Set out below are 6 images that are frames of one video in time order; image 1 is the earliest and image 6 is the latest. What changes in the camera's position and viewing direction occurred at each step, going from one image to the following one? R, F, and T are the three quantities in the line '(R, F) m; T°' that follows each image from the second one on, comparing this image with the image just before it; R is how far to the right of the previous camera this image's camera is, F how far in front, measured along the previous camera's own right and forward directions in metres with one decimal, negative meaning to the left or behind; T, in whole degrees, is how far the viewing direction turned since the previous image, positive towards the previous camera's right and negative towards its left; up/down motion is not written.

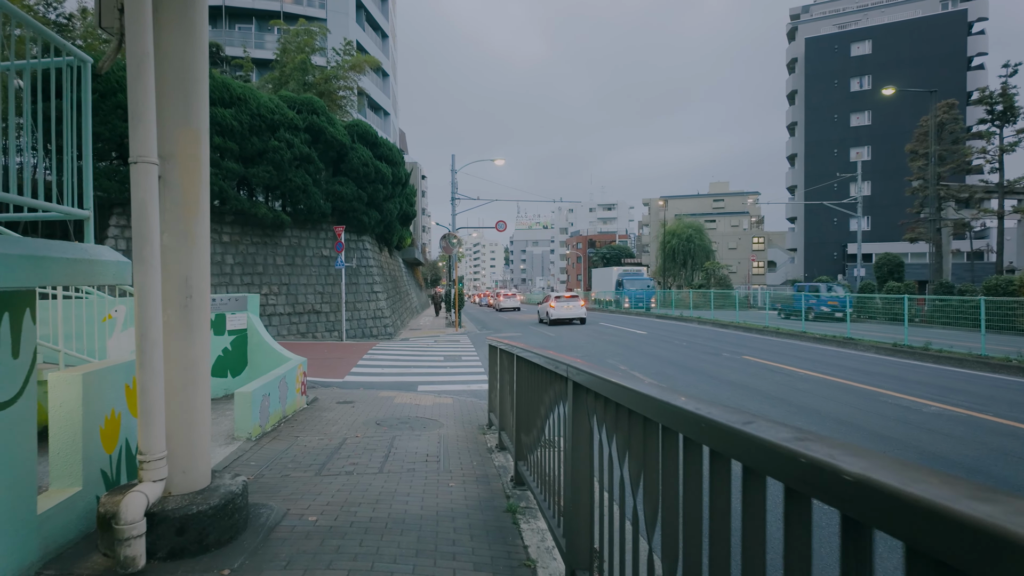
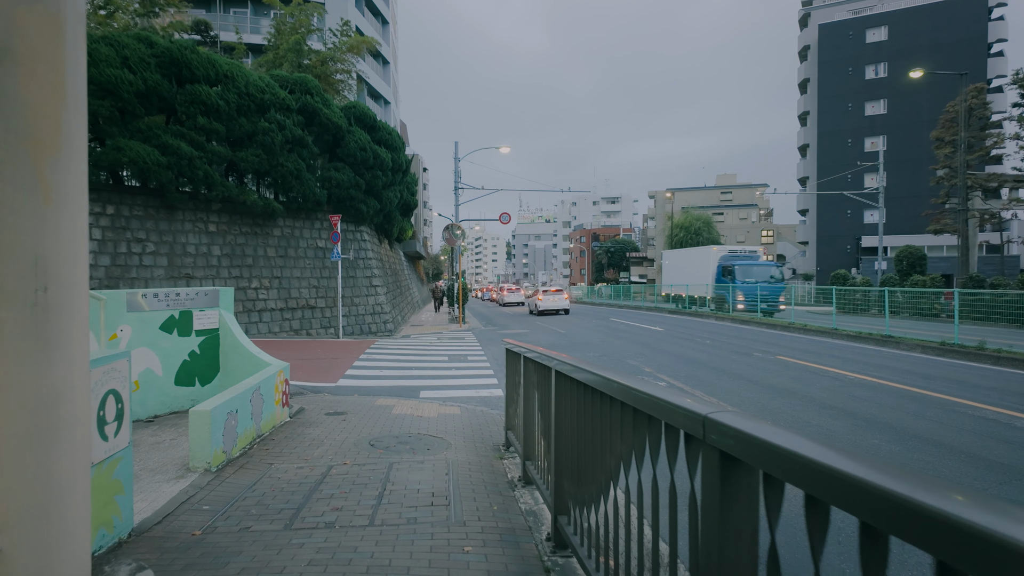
(-0.2, +1.3) m; 0°
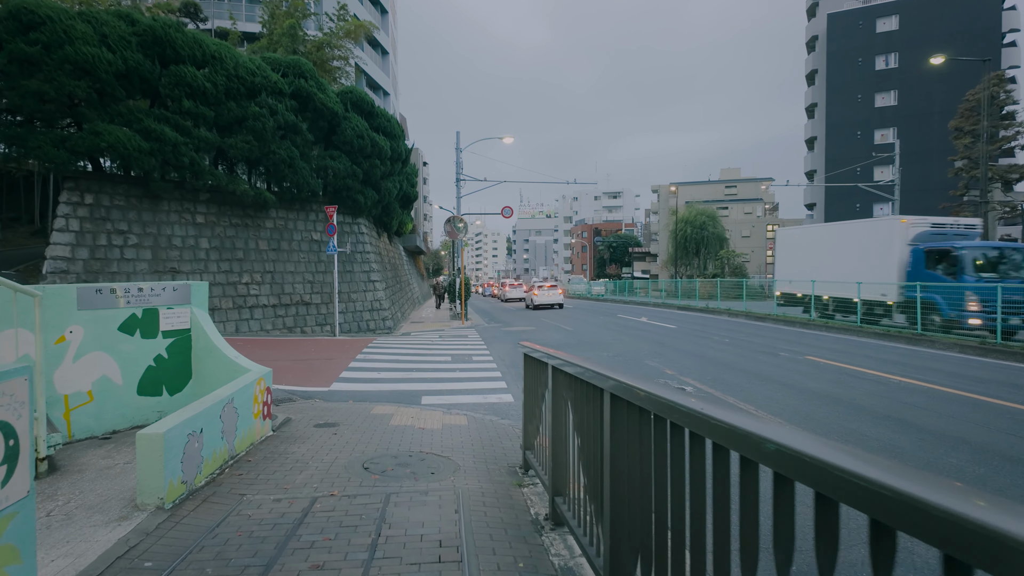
(-0.2, +0.9) m; 0°
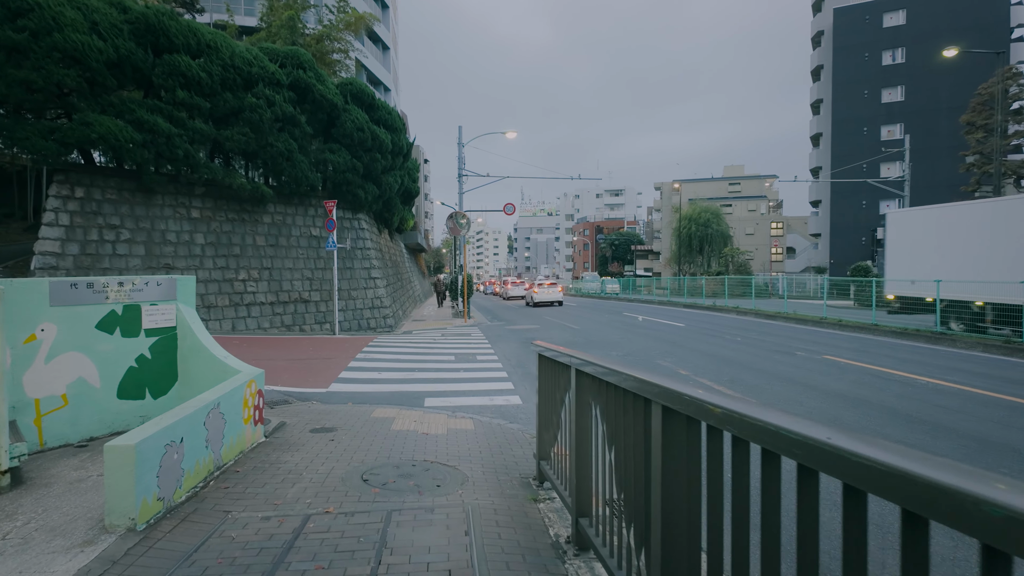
(-0.1, +0.5) m; 0°
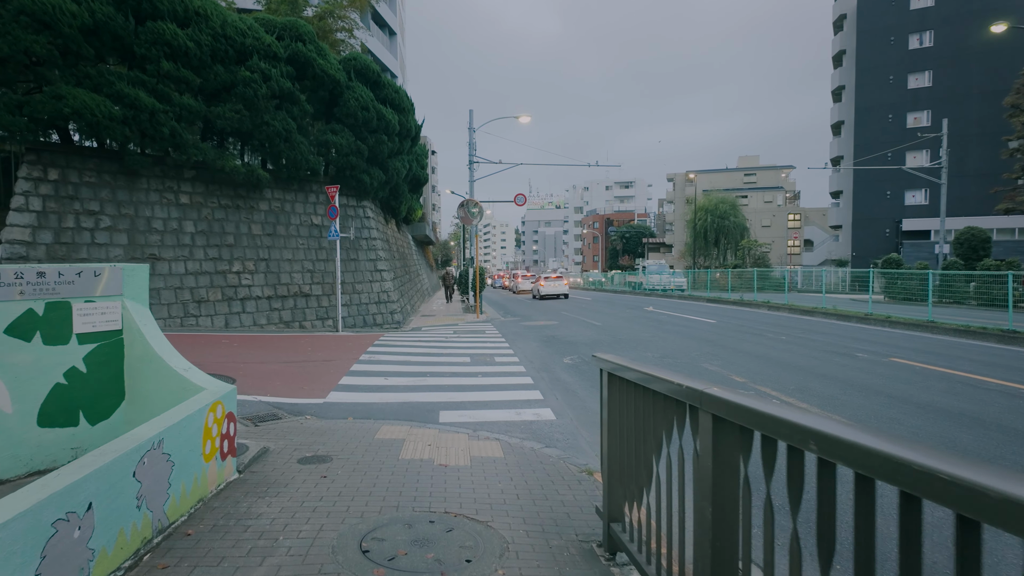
(-0.3, +1.3) m; -1°
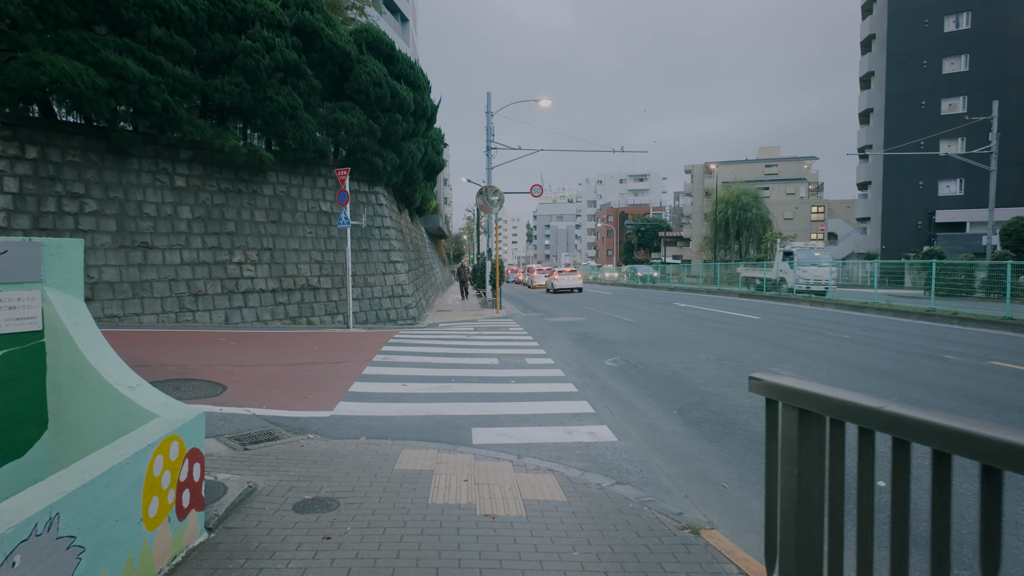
(-0.4, +1.3) m; -1°
